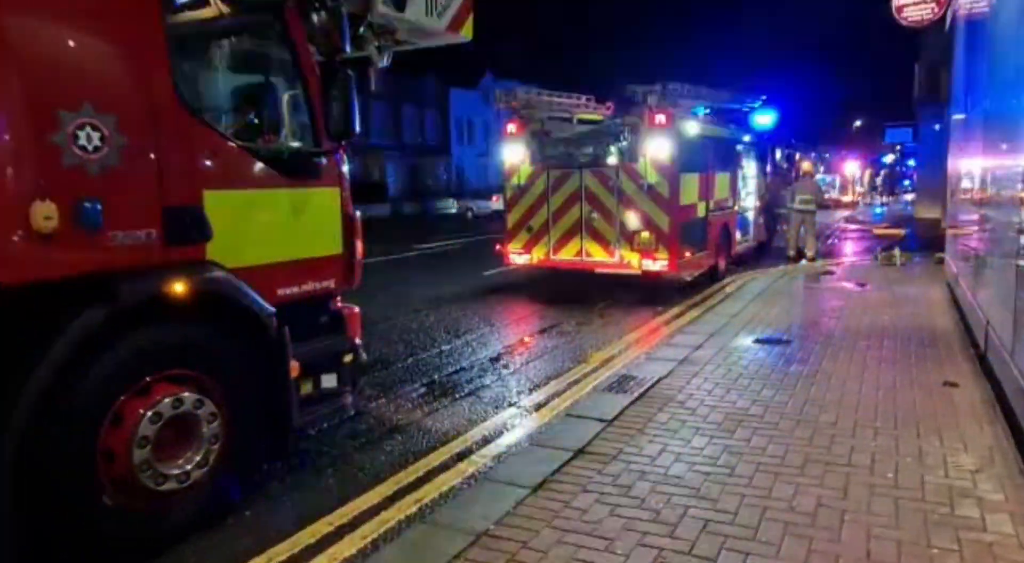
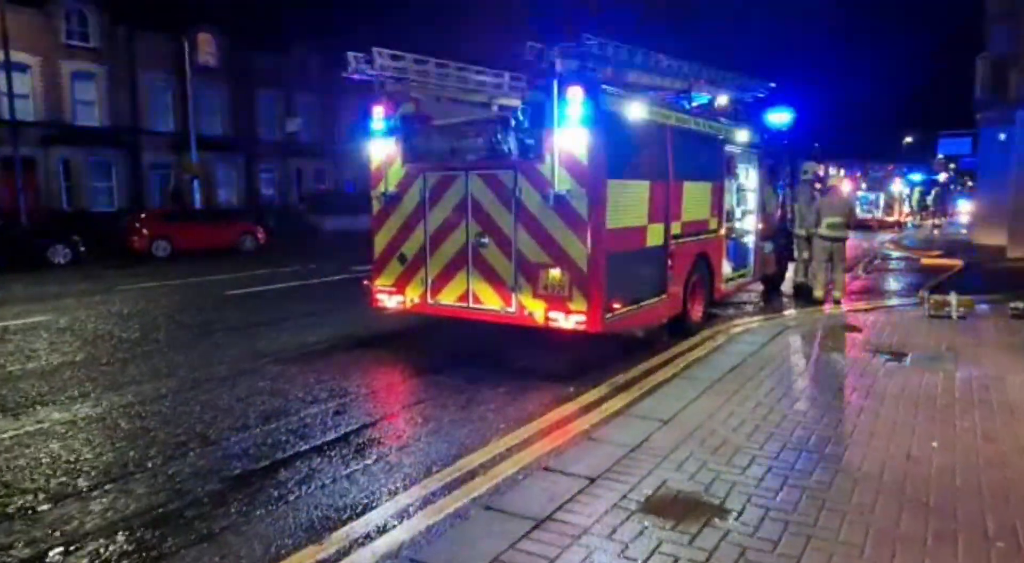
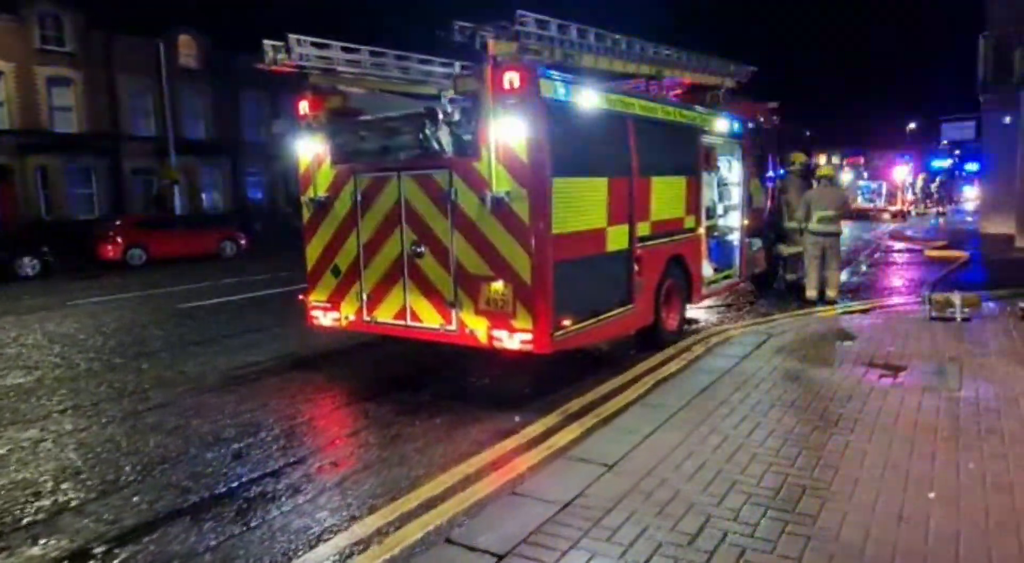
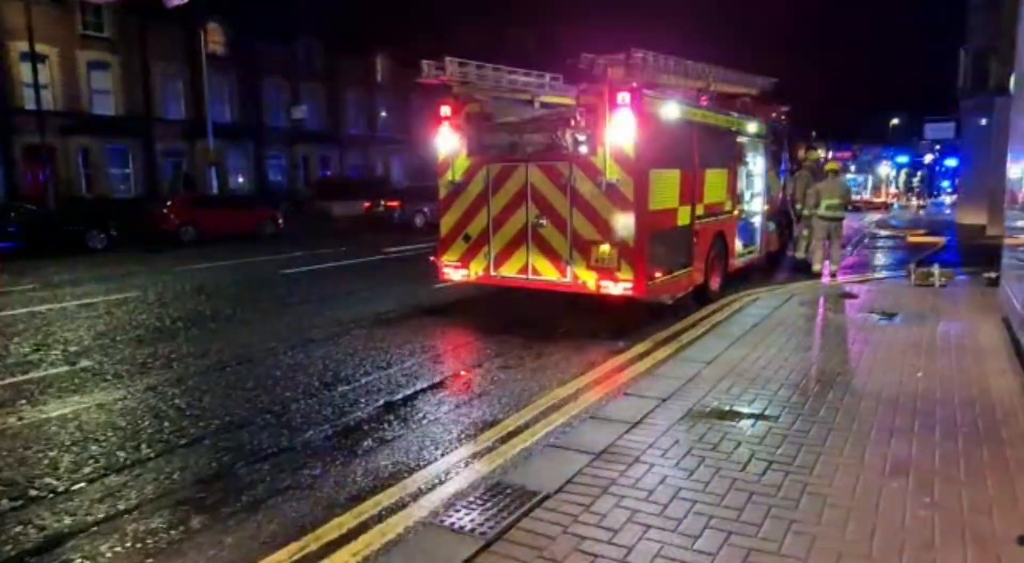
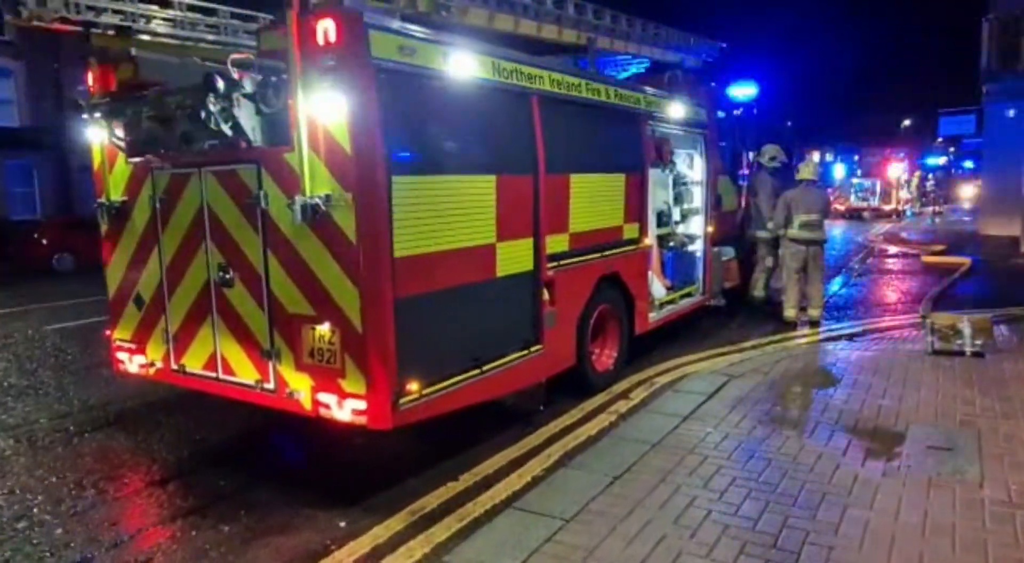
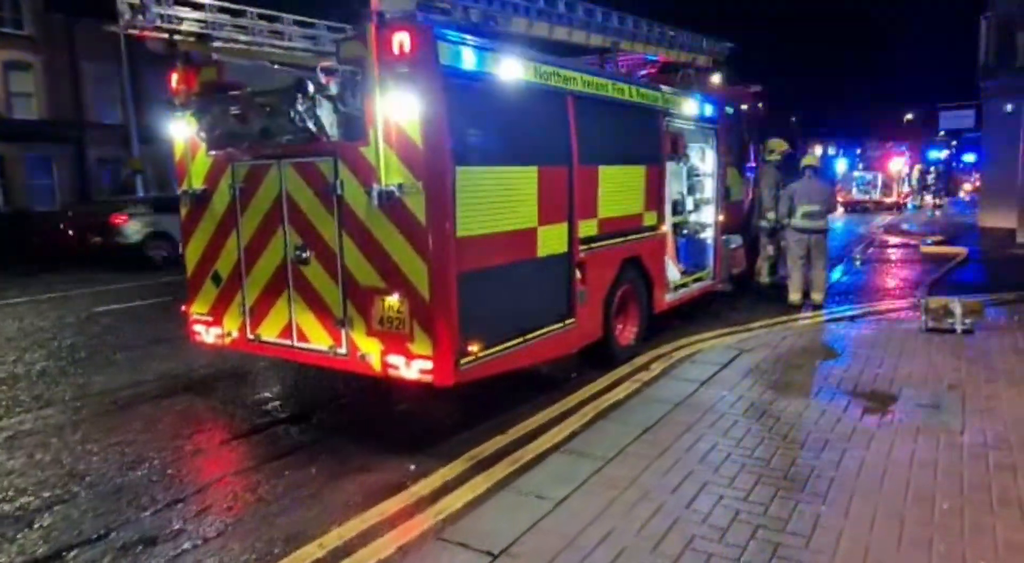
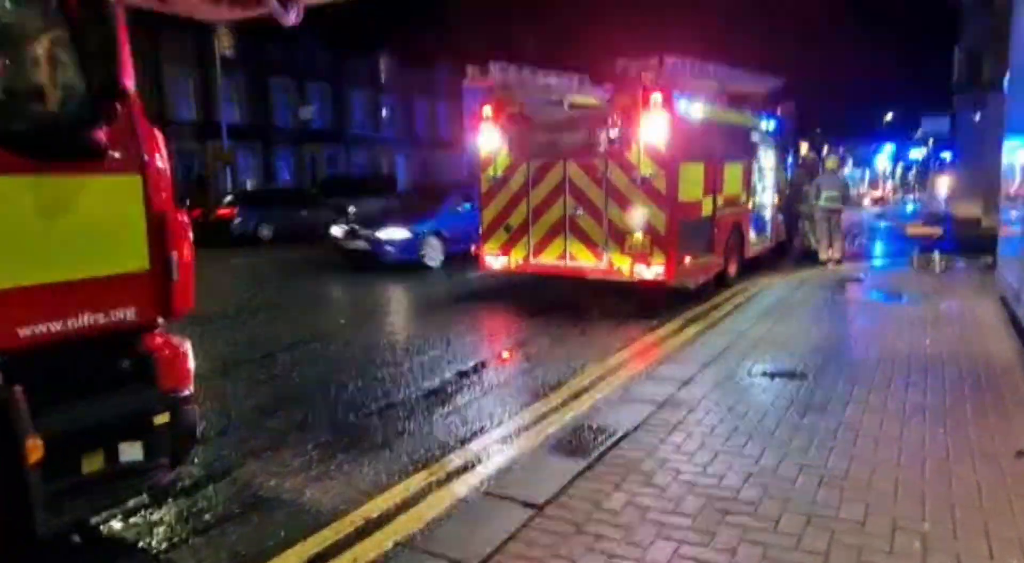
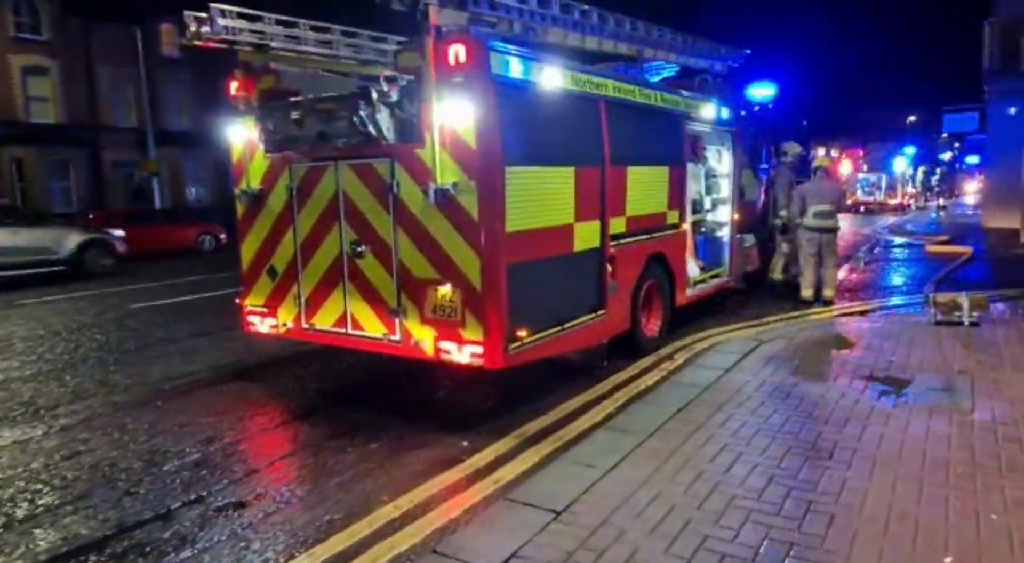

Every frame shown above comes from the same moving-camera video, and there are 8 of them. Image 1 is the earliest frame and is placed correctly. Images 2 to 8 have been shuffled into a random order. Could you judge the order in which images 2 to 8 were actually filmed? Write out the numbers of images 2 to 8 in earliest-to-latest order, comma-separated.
7, 4, 2, 3, 8, 6, 5
